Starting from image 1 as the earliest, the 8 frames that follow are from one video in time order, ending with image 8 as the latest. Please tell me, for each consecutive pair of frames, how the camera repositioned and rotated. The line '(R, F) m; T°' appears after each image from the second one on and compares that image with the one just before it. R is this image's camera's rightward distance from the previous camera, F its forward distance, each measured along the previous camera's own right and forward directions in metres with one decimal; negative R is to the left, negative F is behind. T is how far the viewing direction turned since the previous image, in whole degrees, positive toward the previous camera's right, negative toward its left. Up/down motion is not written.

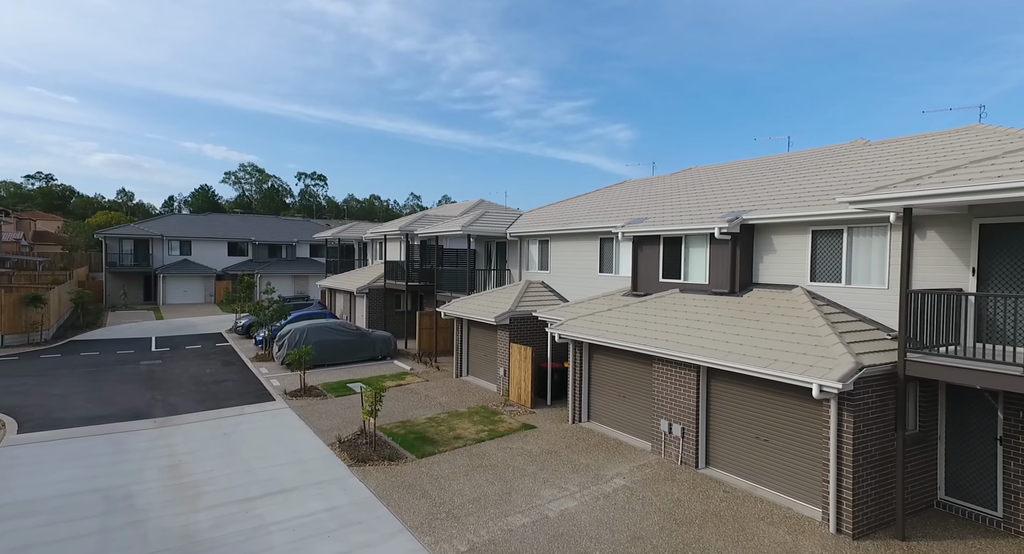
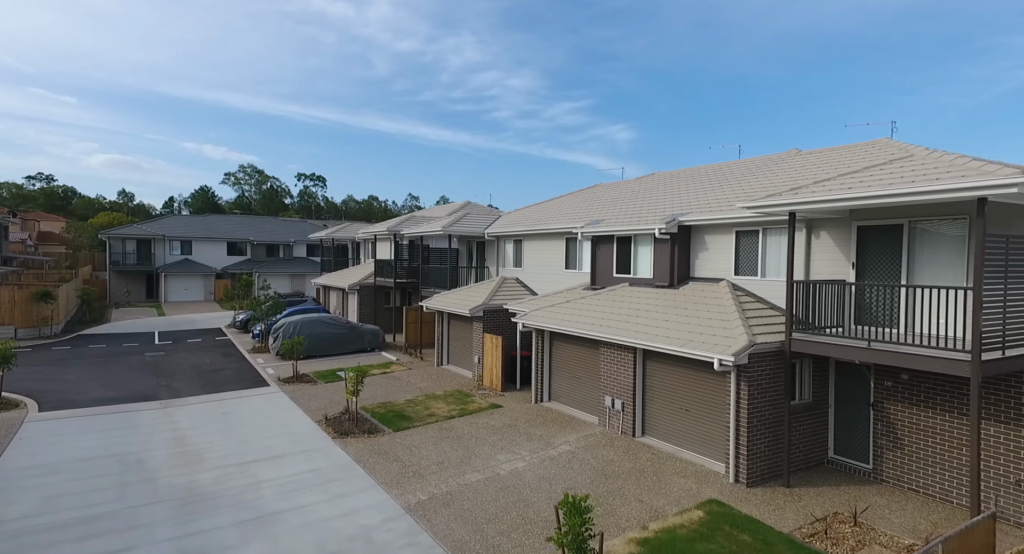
(+0.8, -1.6) m; 0°
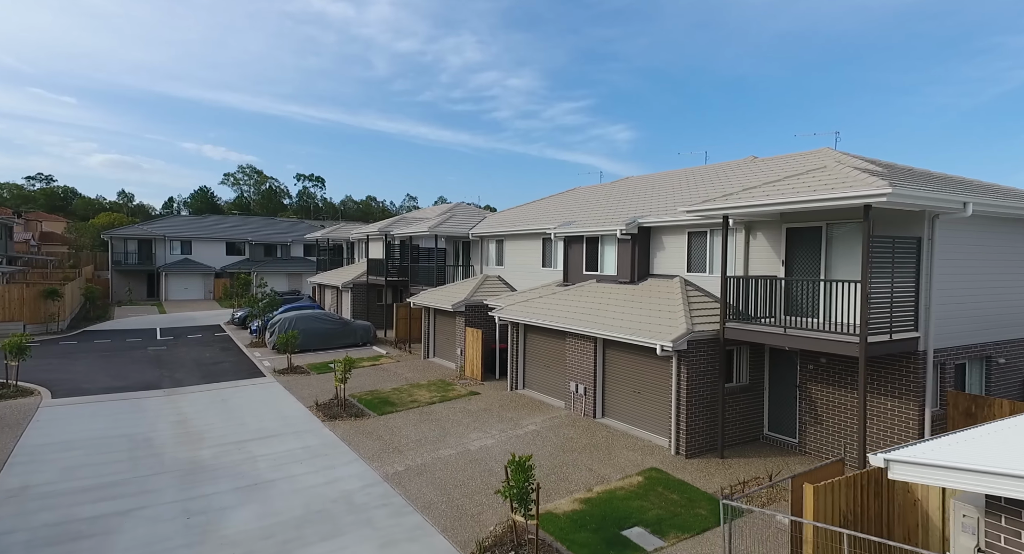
(+0.6, -1.2) m; 0°
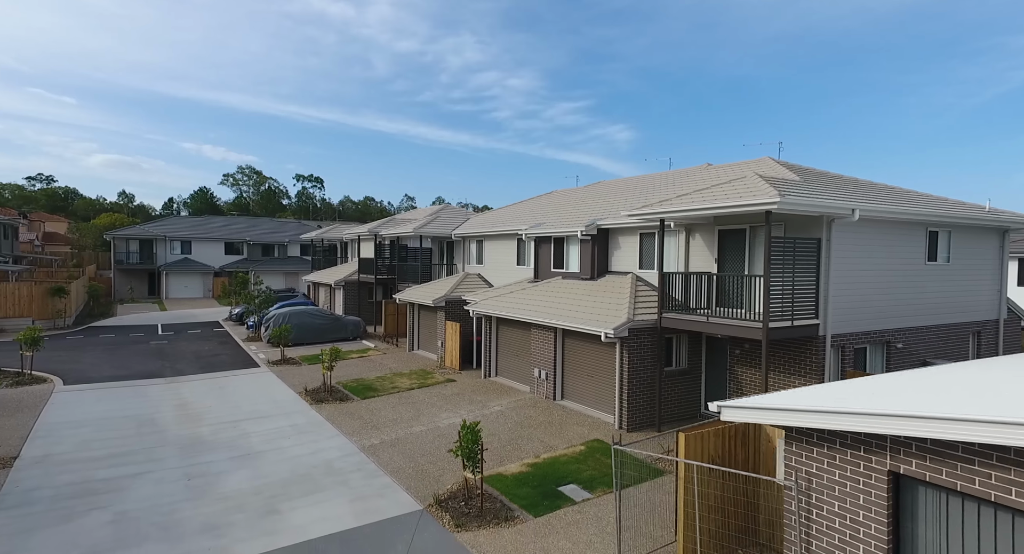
(+0.8, -1.5) m; 0°
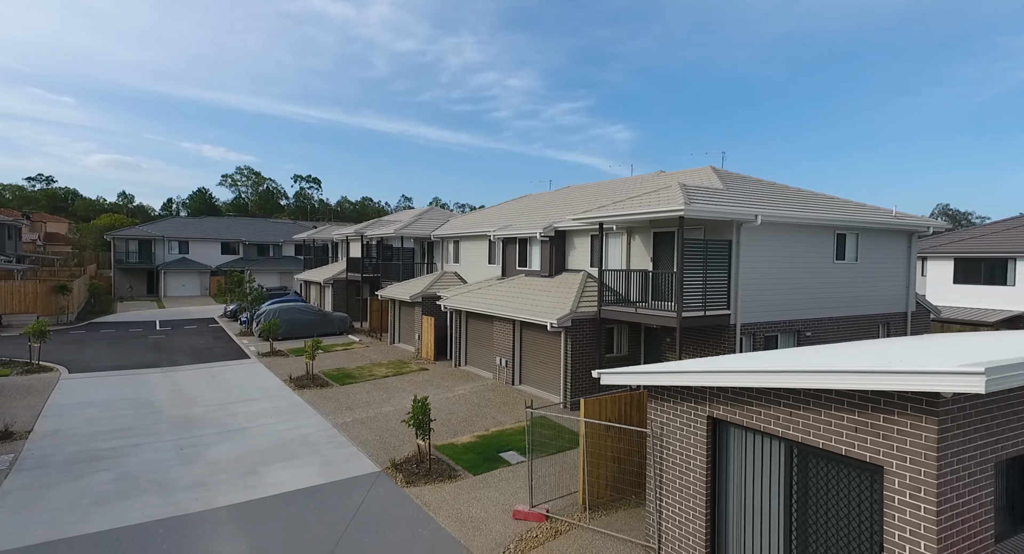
(+1.1, -1.6) m; 0°
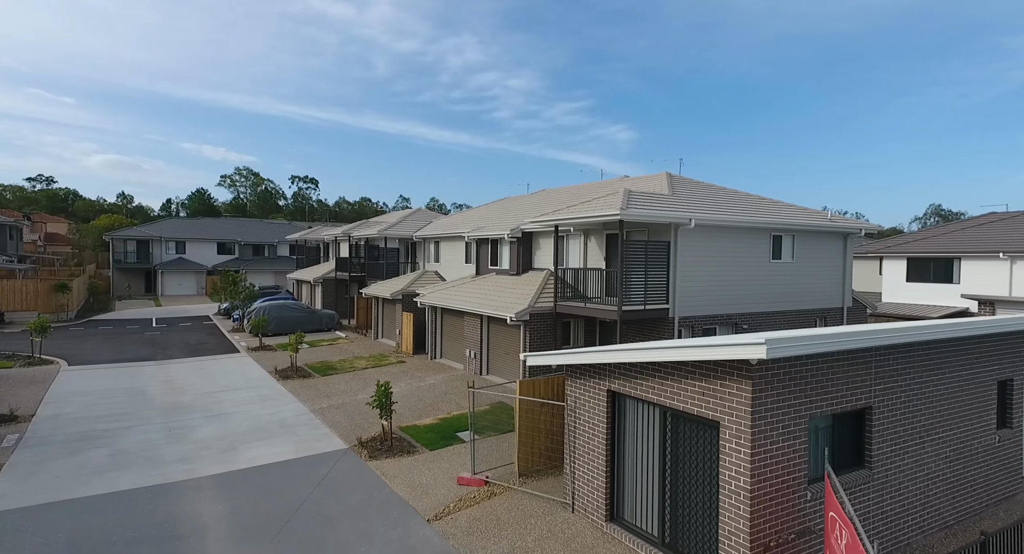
(+1.0, -1.3) m; 0°
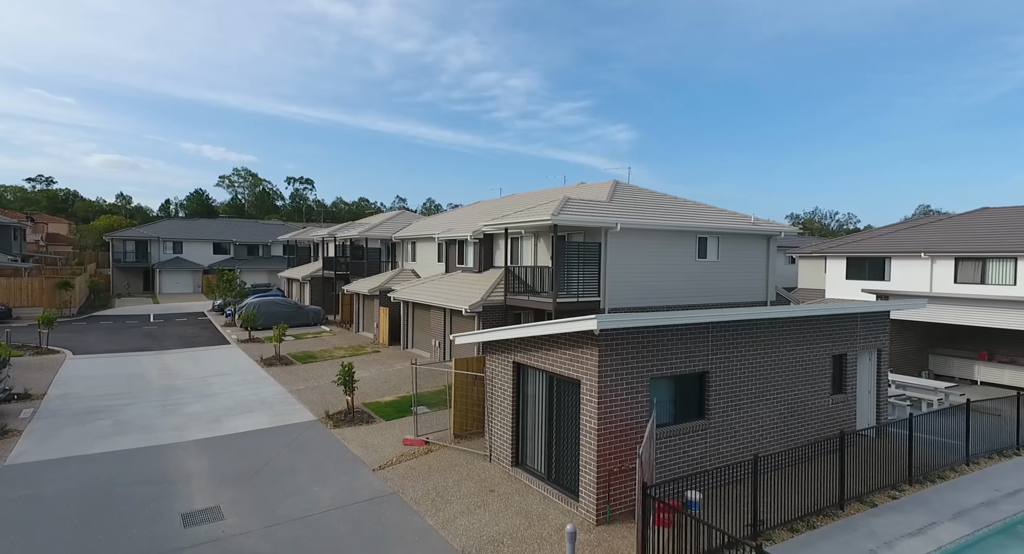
(+1.3, -2.0) m; 0°
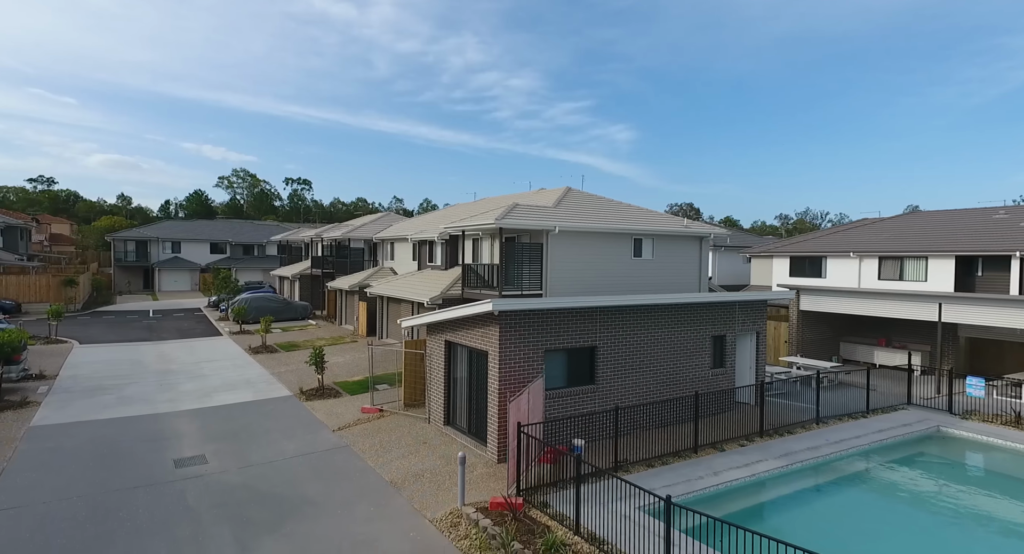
(+1.5, -2.3) m; 0°
